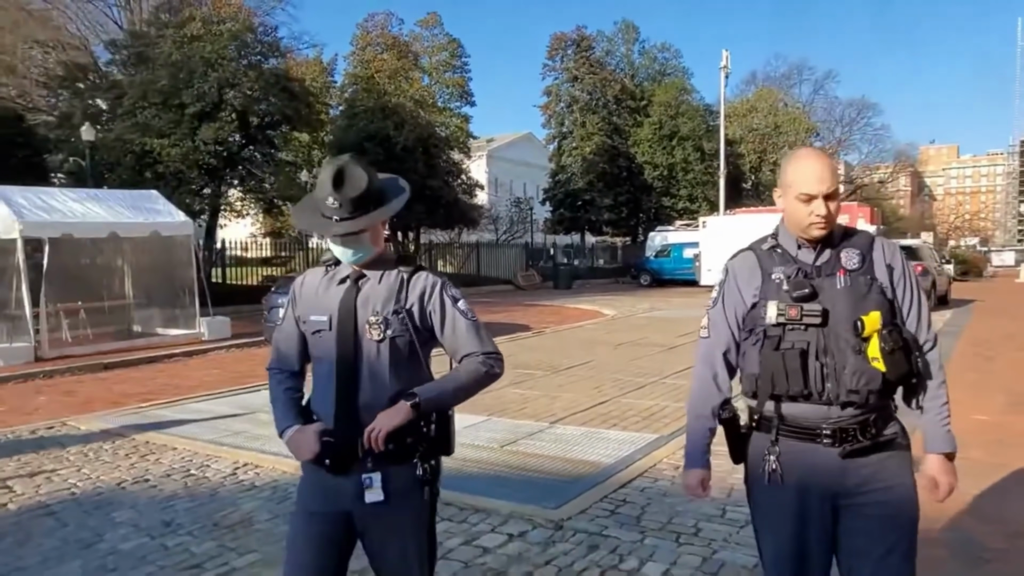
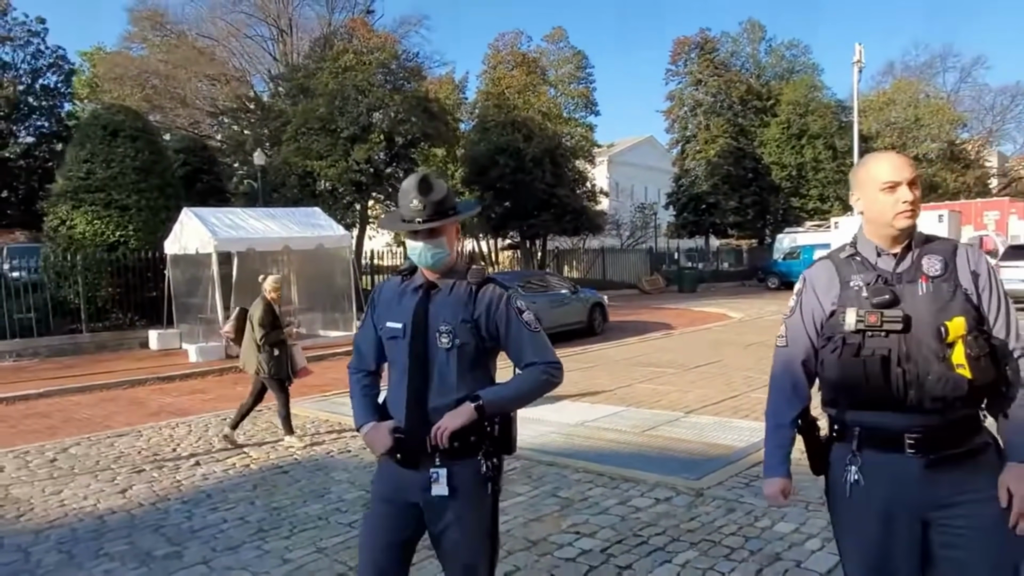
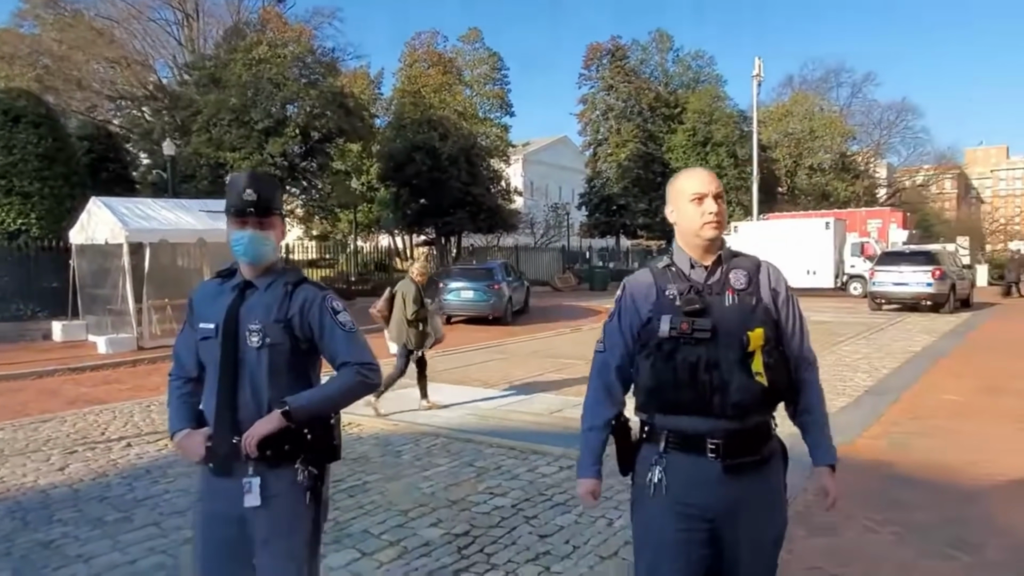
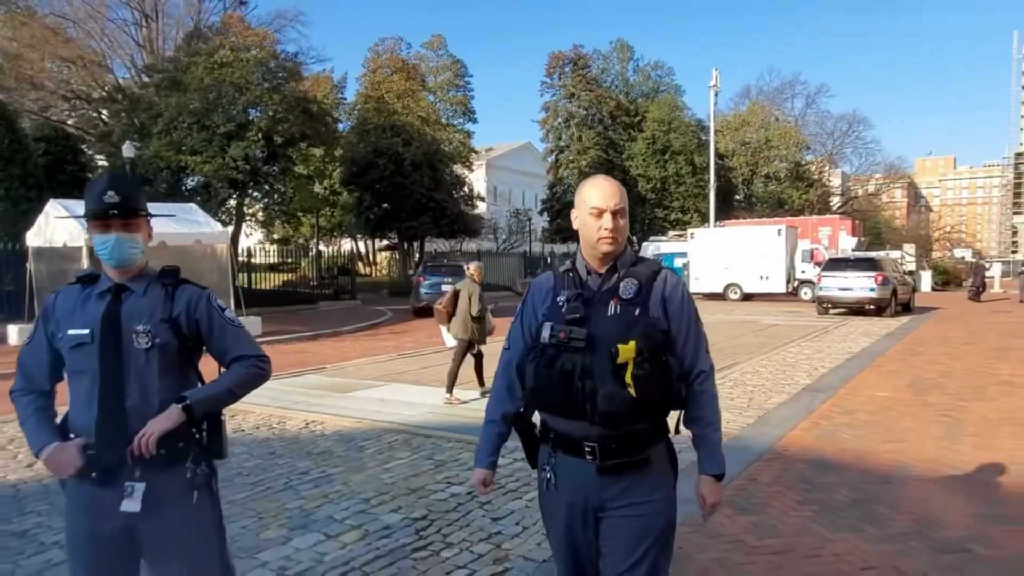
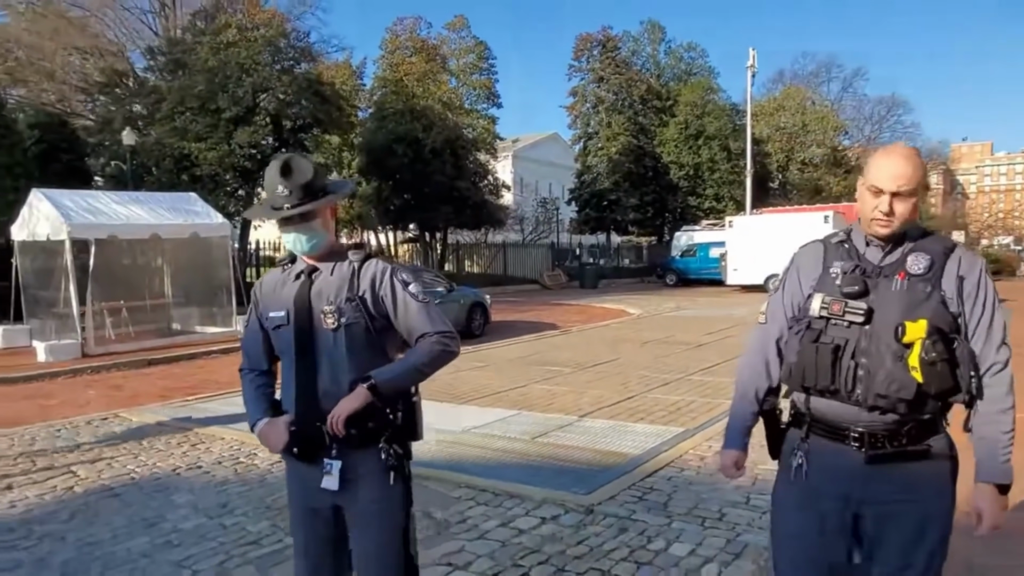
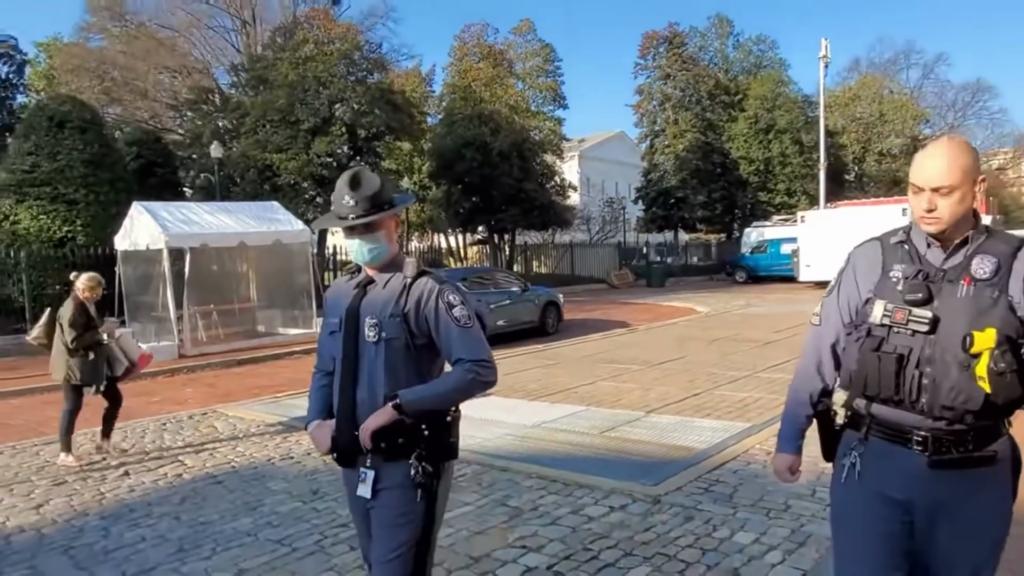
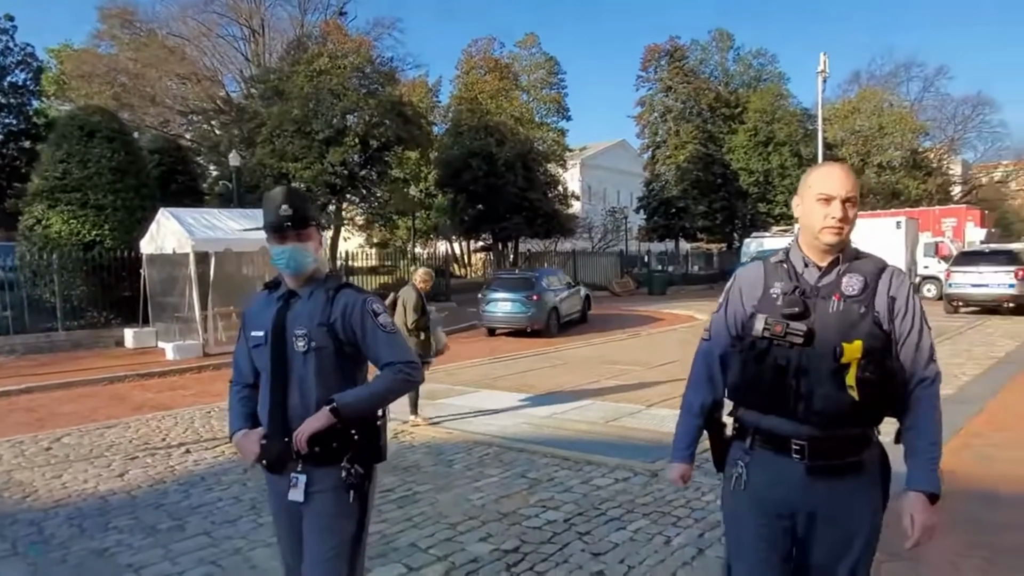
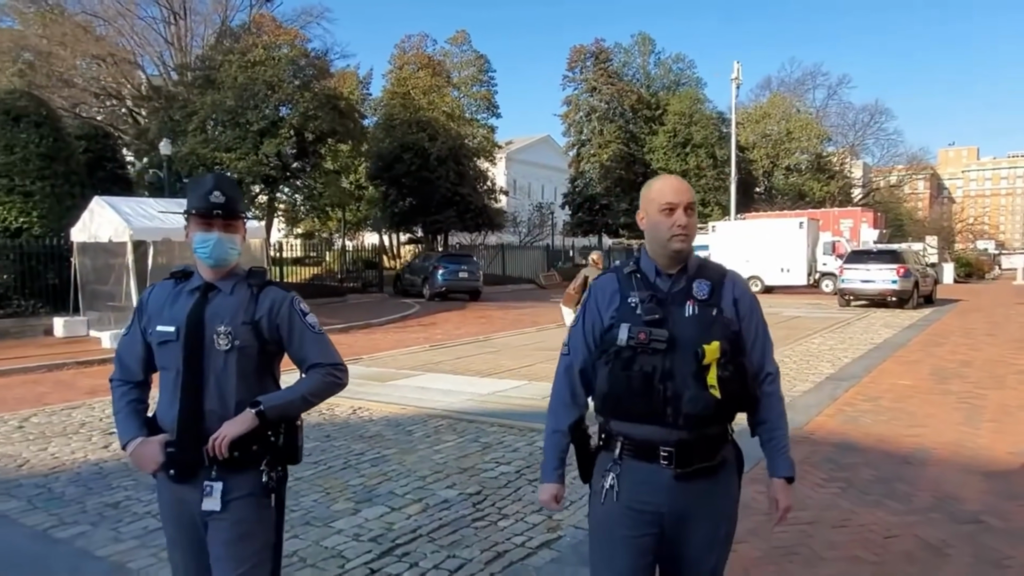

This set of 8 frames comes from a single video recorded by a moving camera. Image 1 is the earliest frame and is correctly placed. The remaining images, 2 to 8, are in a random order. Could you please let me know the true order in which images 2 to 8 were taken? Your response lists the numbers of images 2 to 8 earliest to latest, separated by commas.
5, 6, 2, 7, 3, 4, 8
